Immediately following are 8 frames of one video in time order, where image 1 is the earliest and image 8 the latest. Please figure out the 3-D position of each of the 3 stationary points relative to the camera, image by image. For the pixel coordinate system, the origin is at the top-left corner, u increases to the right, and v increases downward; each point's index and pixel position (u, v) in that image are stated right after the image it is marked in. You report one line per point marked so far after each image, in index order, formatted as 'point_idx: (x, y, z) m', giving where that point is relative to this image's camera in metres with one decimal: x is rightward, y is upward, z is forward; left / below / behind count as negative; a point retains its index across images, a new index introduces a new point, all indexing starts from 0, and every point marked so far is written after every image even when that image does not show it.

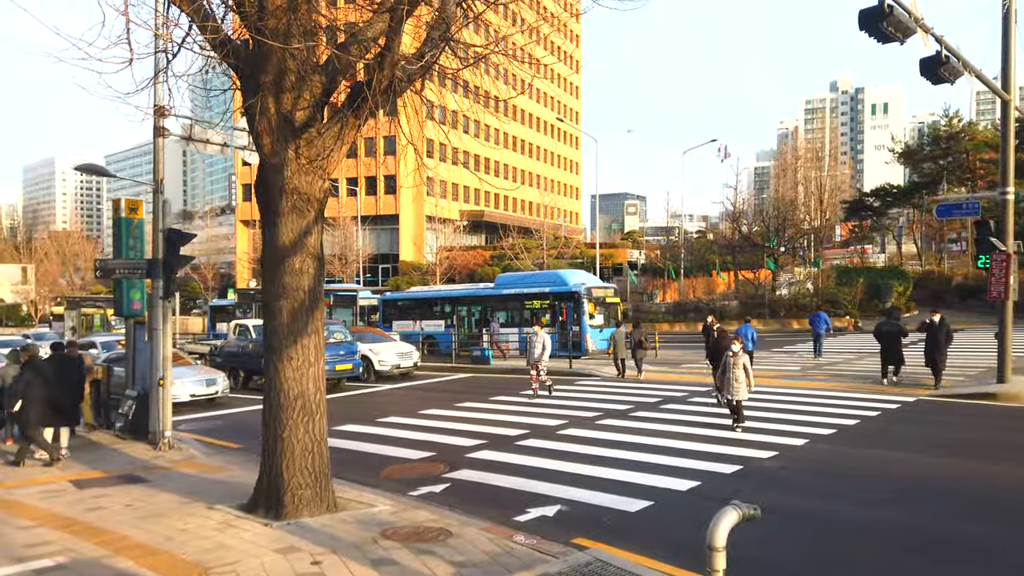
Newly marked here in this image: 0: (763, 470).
0: (+3.2, -2.4, +9.8) m
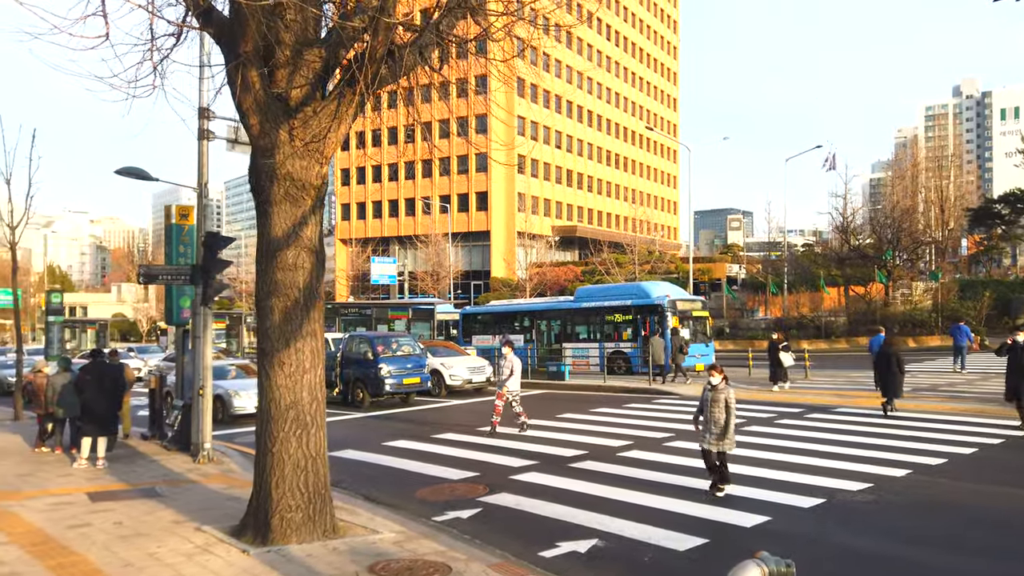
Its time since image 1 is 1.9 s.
0: (+3.7, -2.4, +8.3) m
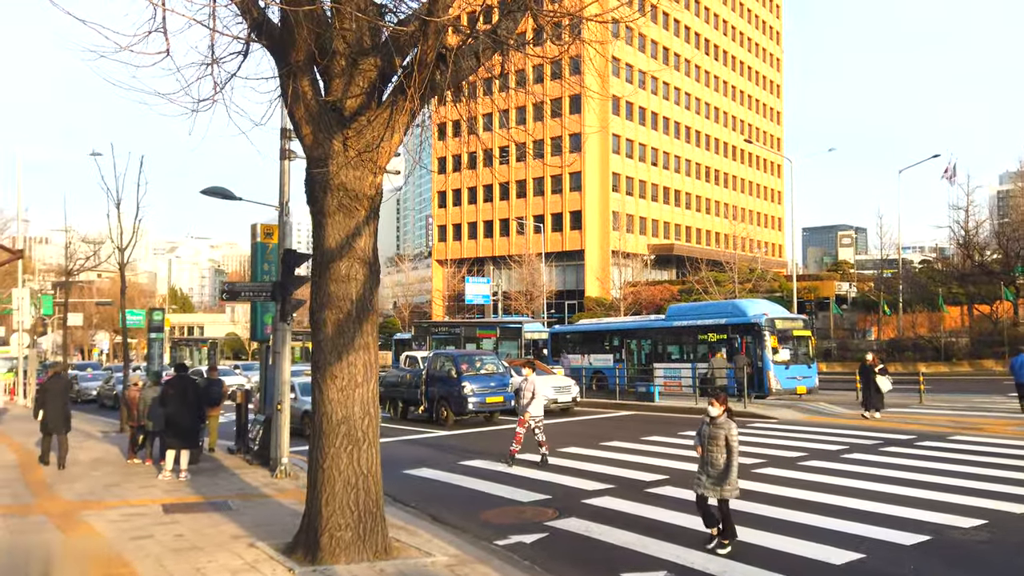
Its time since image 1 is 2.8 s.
0: (+4.3, -2.5, +7.3) m
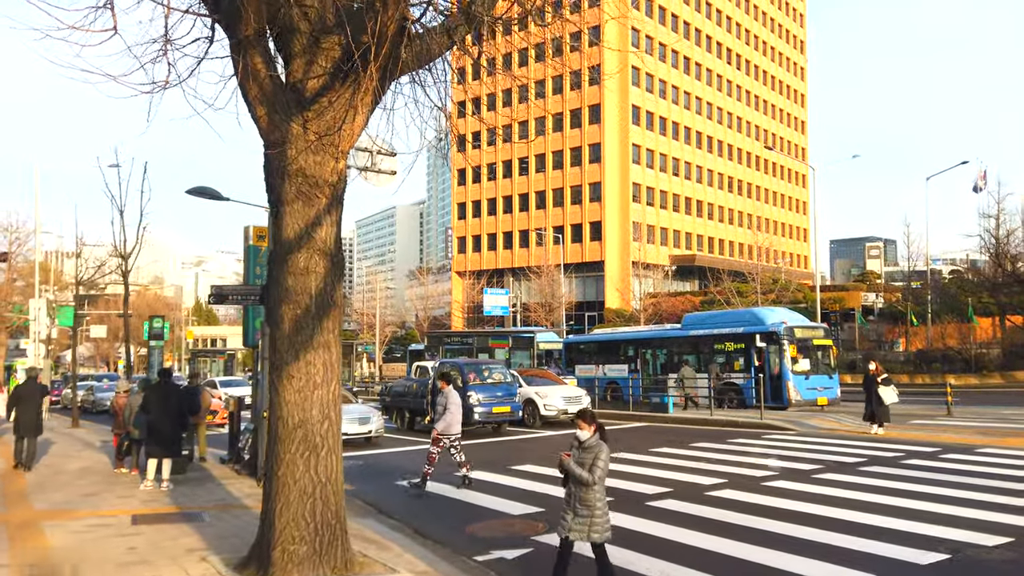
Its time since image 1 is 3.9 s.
0: (+4.1, -2.4, +6.6) m
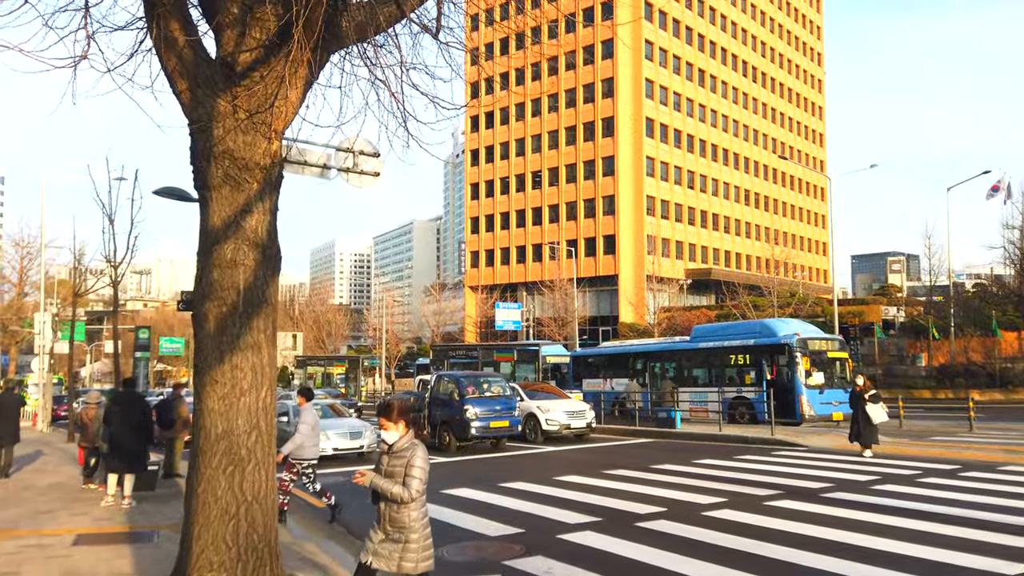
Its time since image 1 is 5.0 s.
0: (+3.8, -2.4, +5.8) m
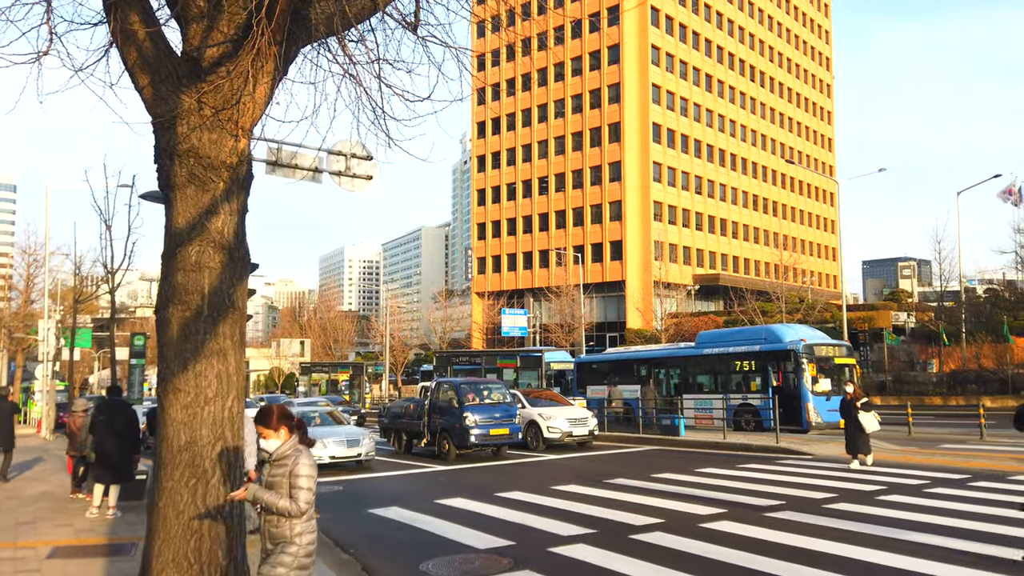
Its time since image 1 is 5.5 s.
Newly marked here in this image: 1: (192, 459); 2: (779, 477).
0: (+3.6, -2.4, +5.5) m
1: (-2.1, -1.1, +5.1) m
2: (+4.7, -3.3, +13.4) m
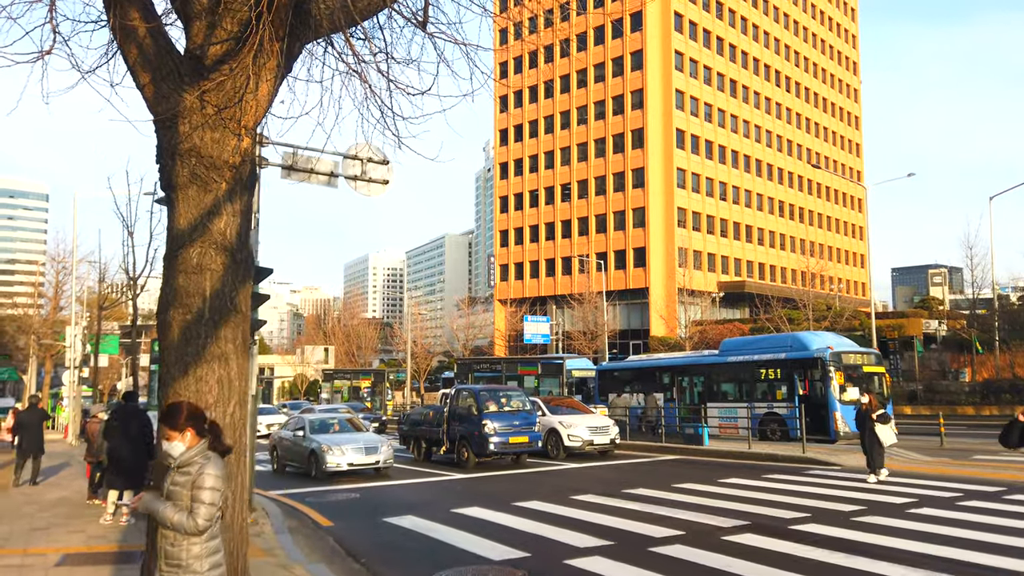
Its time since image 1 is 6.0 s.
0: (+3.7, -2.4, +5.2) m
1: (-2.1, -1.2, +4.9) m
2: (+5.0, -3.4, +13.0) m
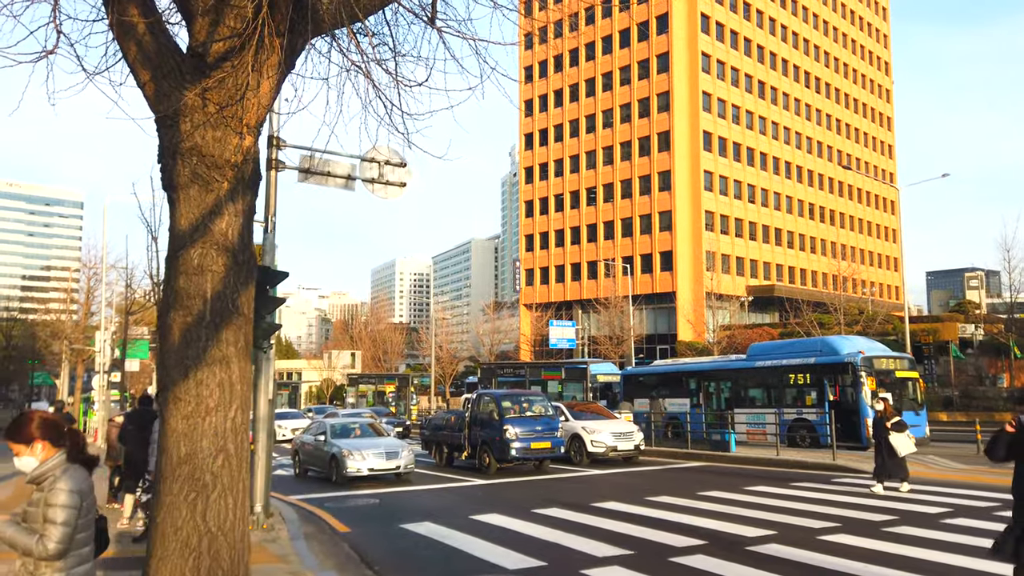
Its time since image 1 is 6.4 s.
0: (+3.8, -2.4, +4.8) m
1: (-2.0, -1.2, +4.8) m
2: (+5.4, -3.5, +12.6) m
